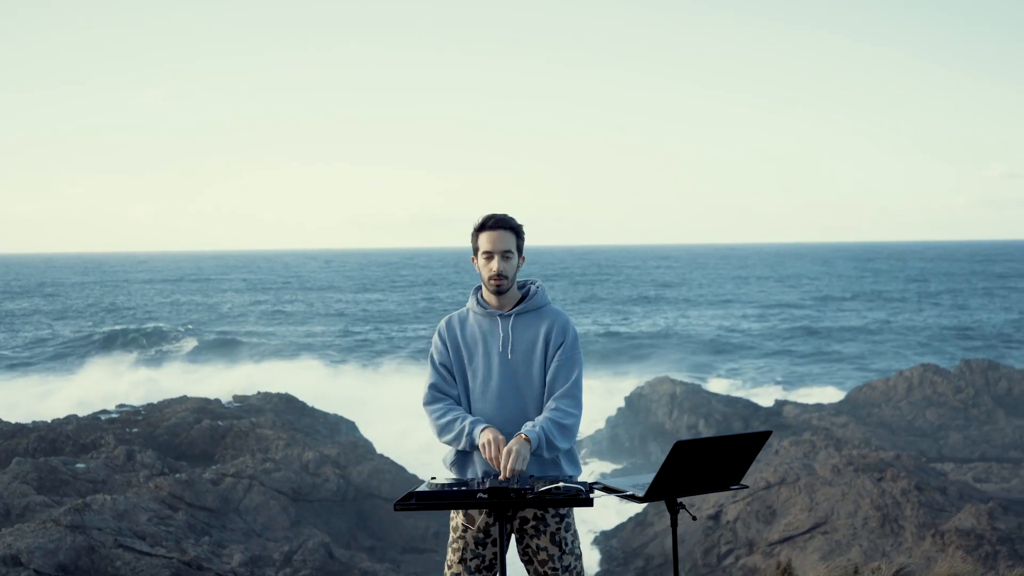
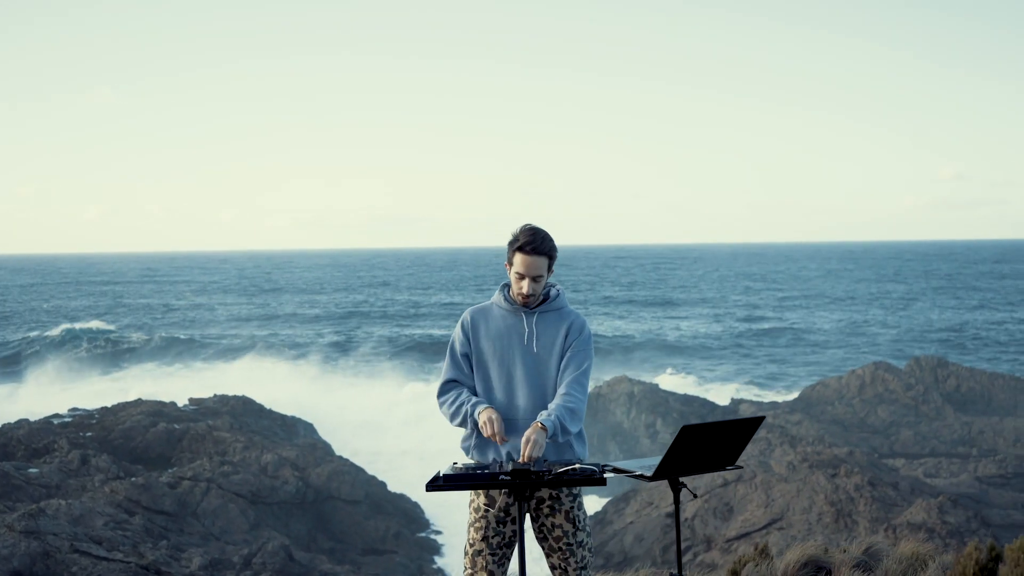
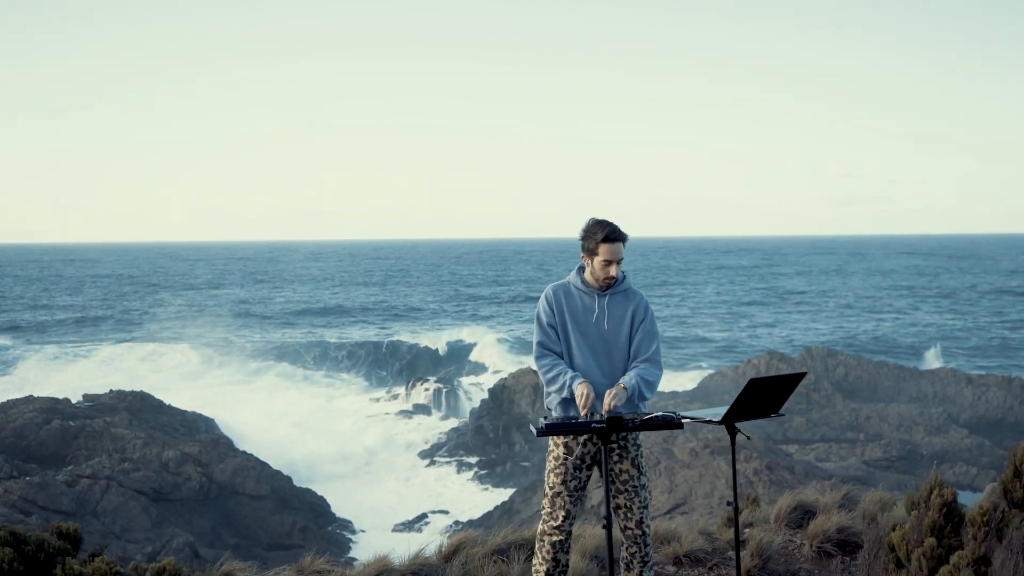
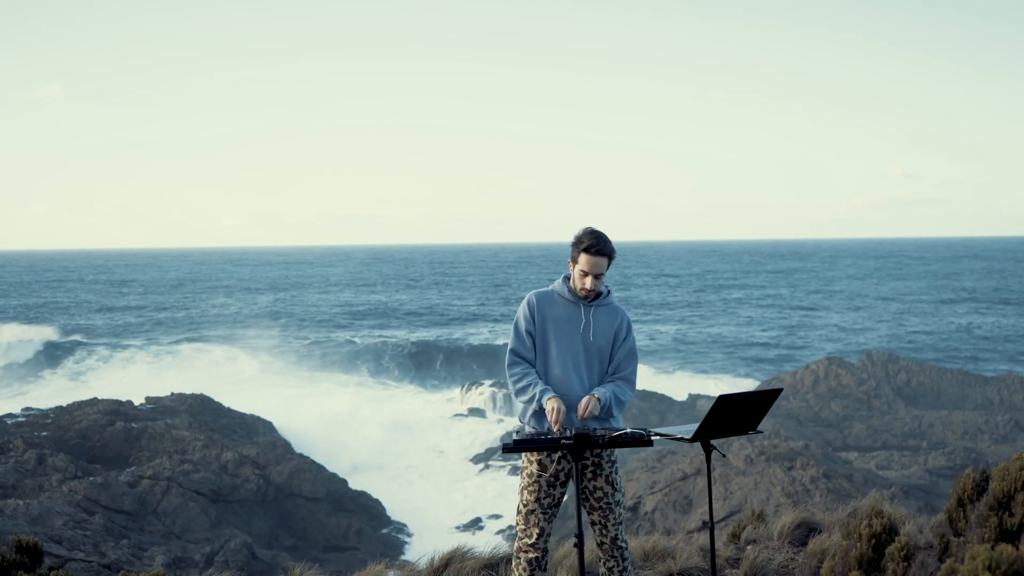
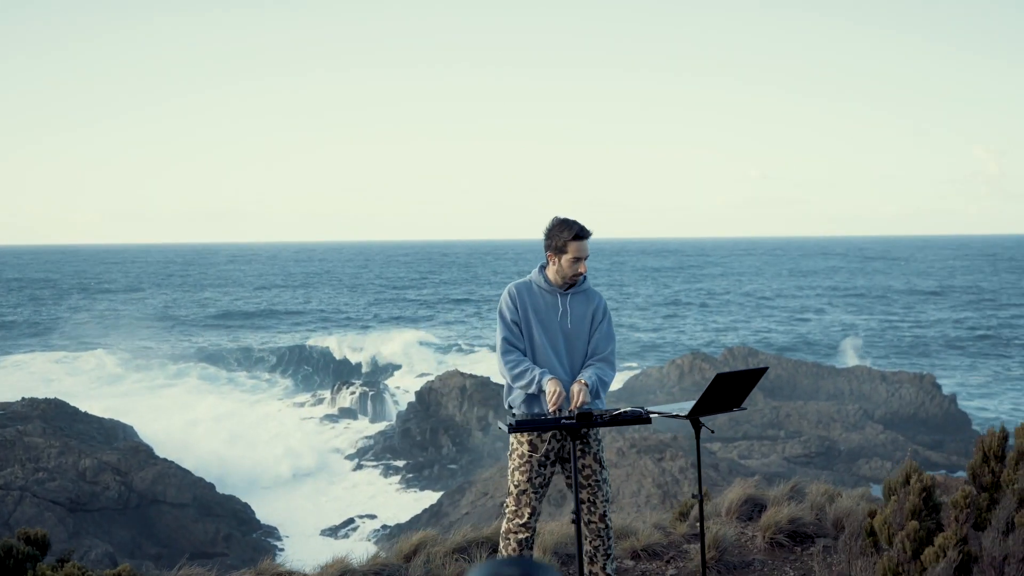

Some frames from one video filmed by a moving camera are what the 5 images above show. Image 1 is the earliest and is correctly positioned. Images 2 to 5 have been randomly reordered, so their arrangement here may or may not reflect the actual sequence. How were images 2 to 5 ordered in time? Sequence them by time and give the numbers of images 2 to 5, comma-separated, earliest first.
2, 4, 3, 5
